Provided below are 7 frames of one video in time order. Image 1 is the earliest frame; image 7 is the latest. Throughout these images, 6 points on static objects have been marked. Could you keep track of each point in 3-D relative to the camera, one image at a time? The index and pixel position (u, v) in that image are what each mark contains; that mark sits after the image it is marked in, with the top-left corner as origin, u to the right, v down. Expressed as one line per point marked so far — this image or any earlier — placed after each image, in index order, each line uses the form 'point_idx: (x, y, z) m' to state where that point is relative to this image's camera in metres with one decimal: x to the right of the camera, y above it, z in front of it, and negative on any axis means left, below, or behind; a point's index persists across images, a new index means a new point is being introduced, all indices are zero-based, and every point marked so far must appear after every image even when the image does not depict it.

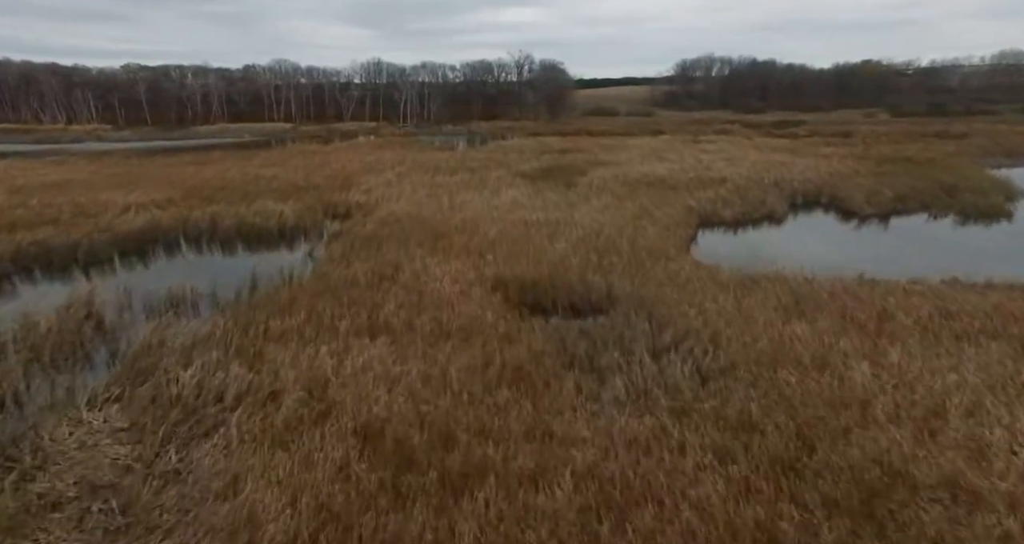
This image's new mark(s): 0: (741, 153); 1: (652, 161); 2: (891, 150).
0: (+7.5, +3.9, +19.5) m
1: (+4.2, +3.3, +18.0) m
2: (+12.5, +4.0, +19.7) m
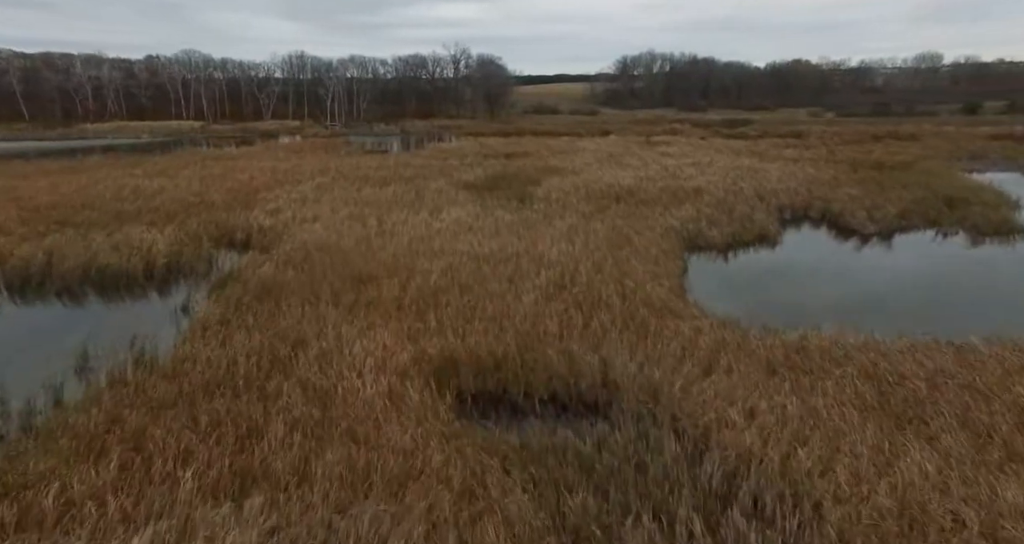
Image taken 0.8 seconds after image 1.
0: (+5.8, +3.4, +17.9) m
1: (+2.6, +2.8, +16.1) m
2: (+10.8, +3.7, +18.5) m
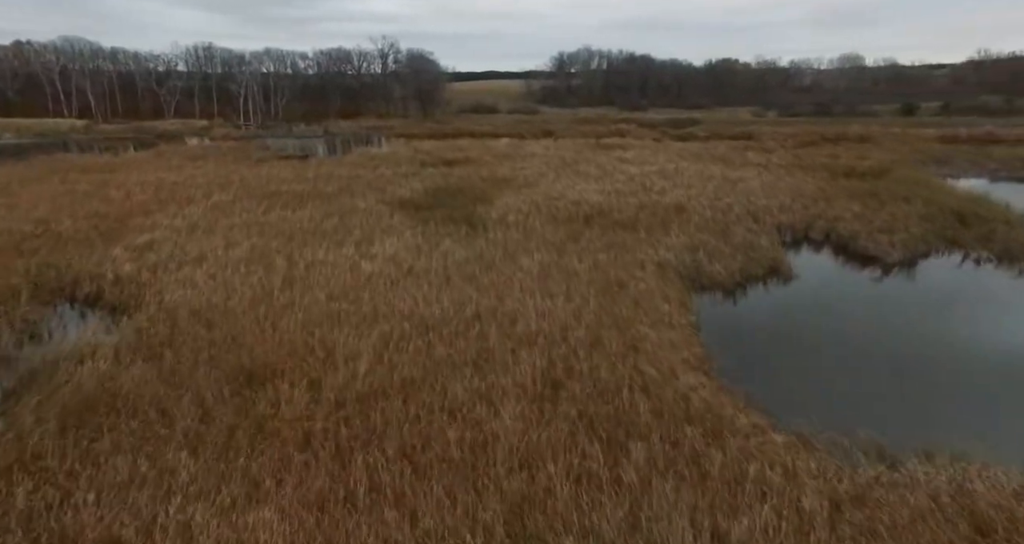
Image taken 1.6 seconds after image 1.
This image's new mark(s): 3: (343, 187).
0: (+4.2, +2.9, +16.1) m
1: (+1.3, +2.2, +14.0) m
2: (+9.1, +3.3, +17.3) m
3: (-3.8, +1.9, +13.4) m
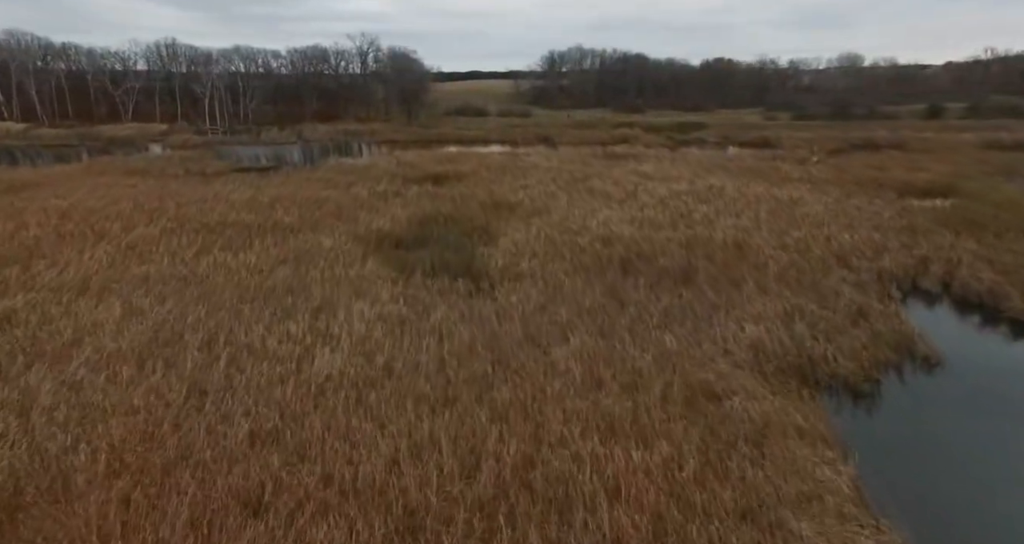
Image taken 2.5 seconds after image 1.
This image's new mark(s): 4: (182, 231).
0: (+4.2, +2.1, +13.7) m
1: (+1.4, +1.3, +11.4) m
2: (+9.1, +2.5, +14.9) m
3: (-3.7, +1.0, +10.7) m
4: (-5.3, +0.7, +9.4) m
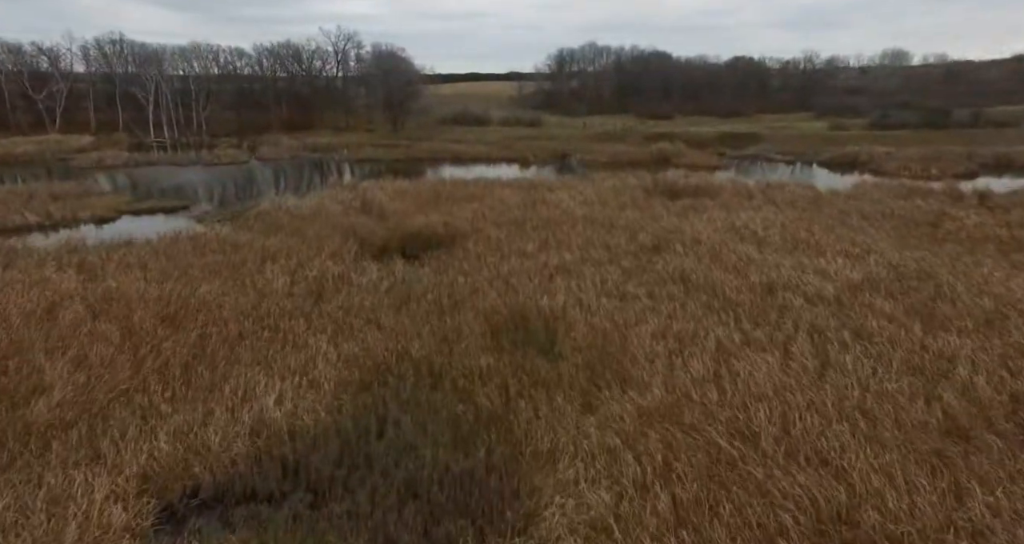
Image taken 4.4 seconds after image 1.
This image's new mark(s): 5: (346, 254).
0: (+4.6, +0.3, +7.9) m
1: (+1.7, -0.5, +5.6) m
2: (+9.4, +0.7, +9.2) m
3: (-3.3, -0.8, +4.9) m
4: (-4.9, -1.2, +3.6) m
5: (-2.5, +0.4, +9.0) m
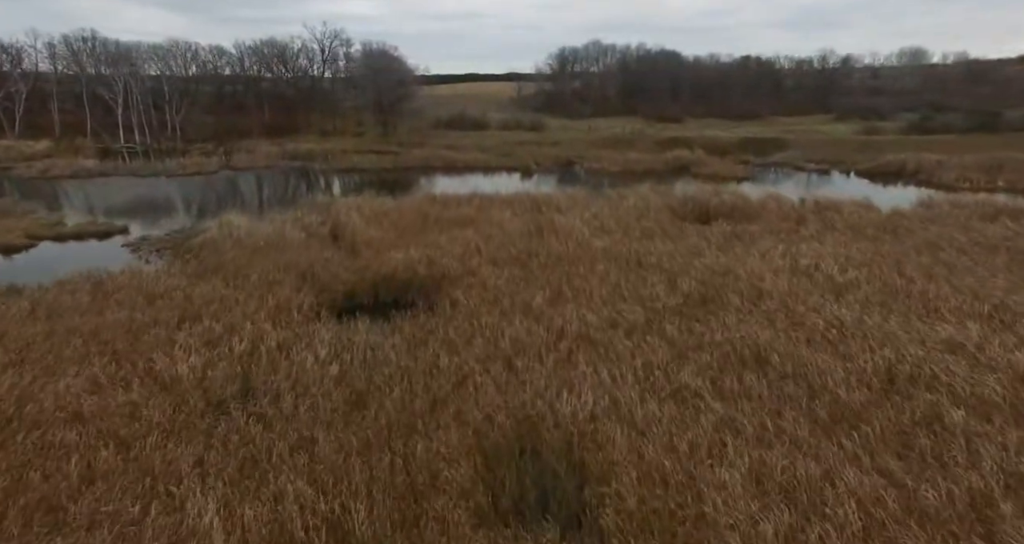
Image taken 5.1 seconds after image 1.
0: (+4.6, -0.4, +5.6) m
1: (+1.8, -1.2, +3.4) m
2: (+9.5, 0.0, +6.9) m
3: (-3.3, -1.5, +2.7) m
4: (-4.8, -1.9, +1.4) m
5: (-2.5, -0.3, +6.7) m
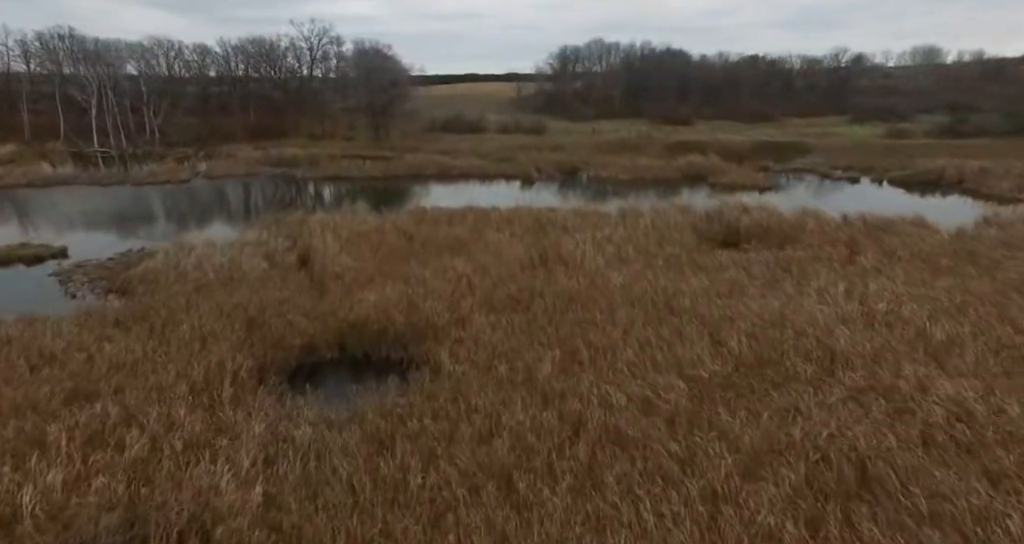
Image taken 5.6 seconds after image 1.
0: (+4.6, -0.9, +4.0) m
1: (+1.8, -1.7, +1.7) m
2: (+9.5, -0.5, +5.3) m
3: (-3.3, -2.0, +1.0) m
4: (-4.8, -2.4, -0.3) m
5: (-2.5, -0.8, +5.1) m
